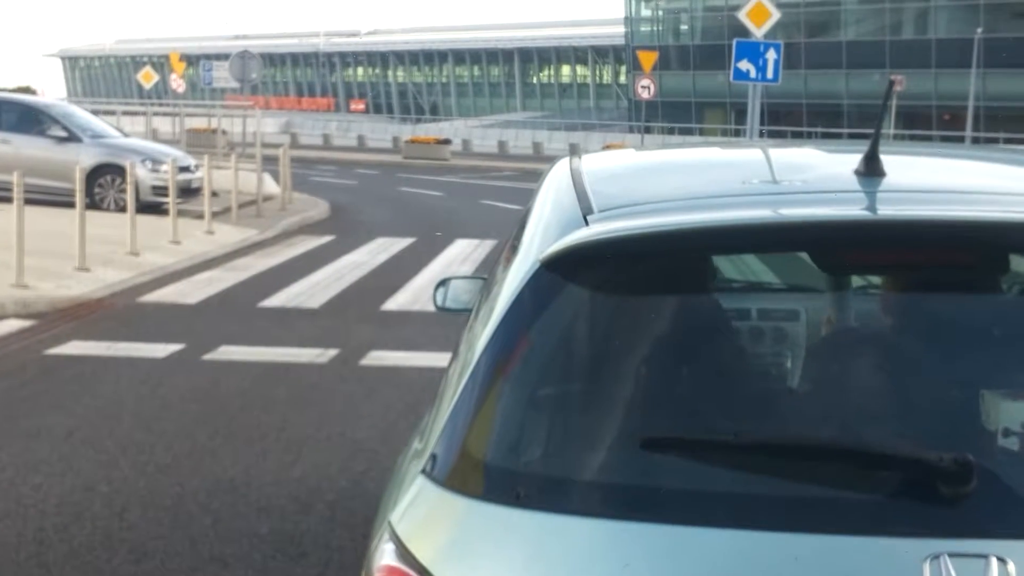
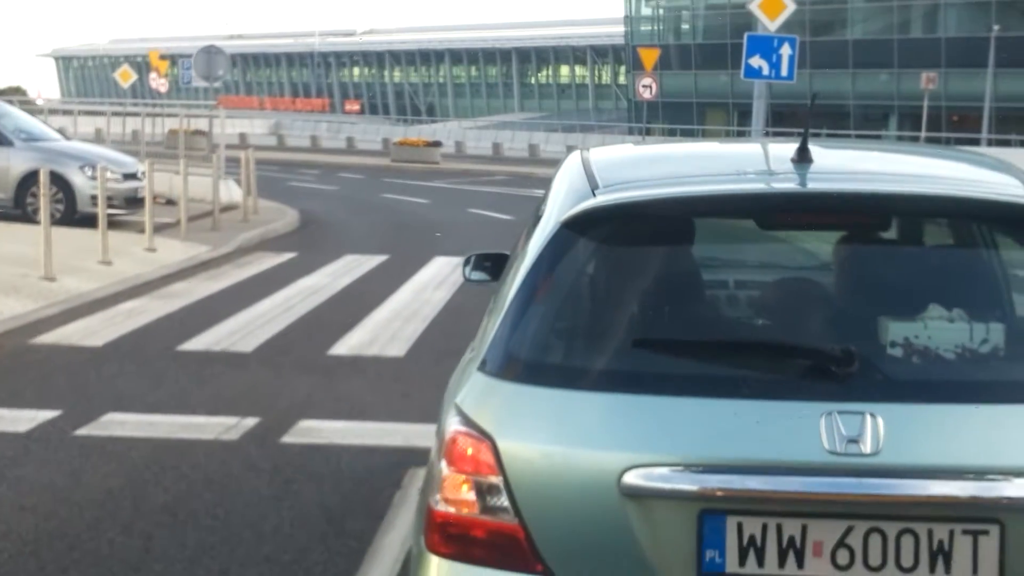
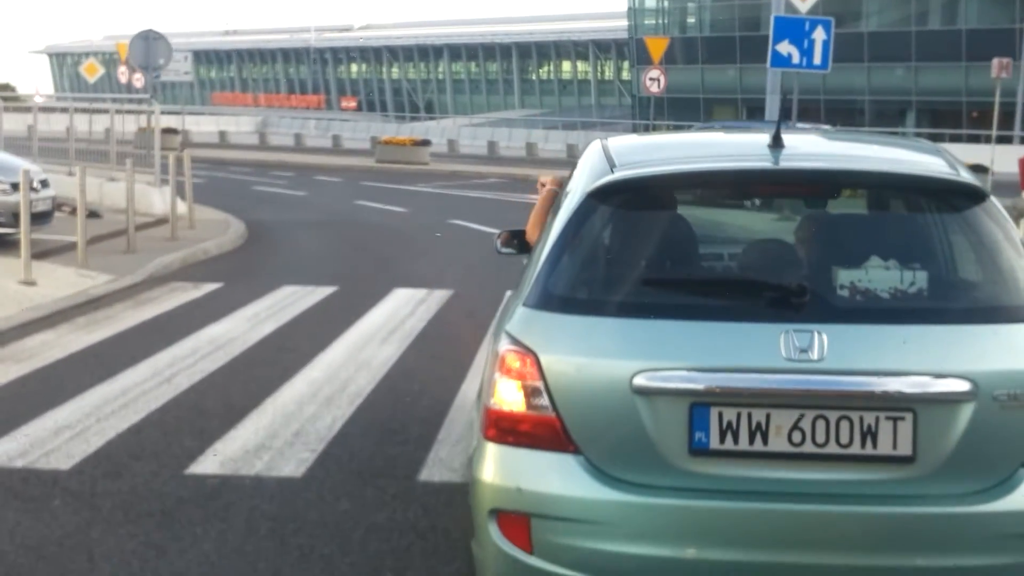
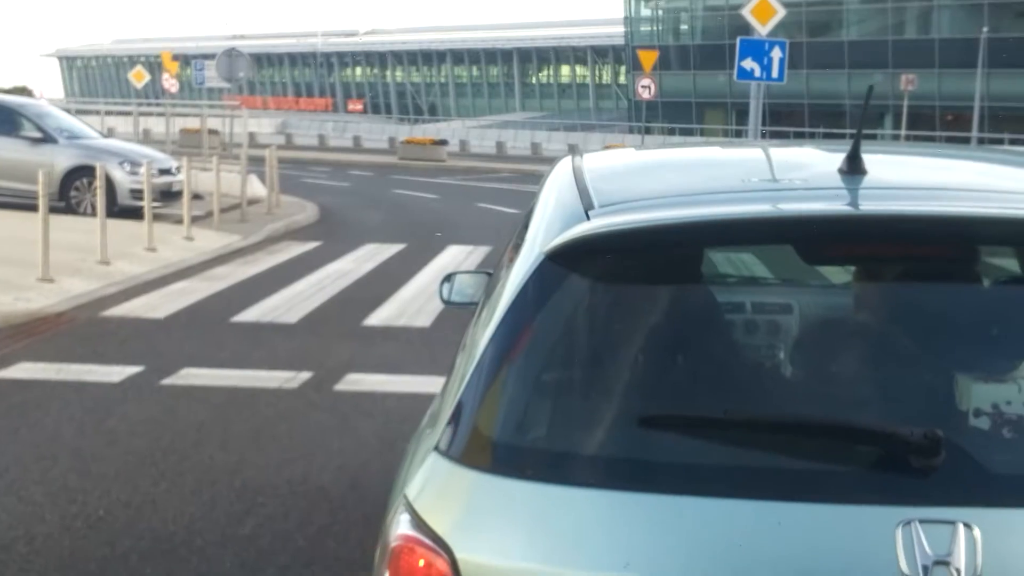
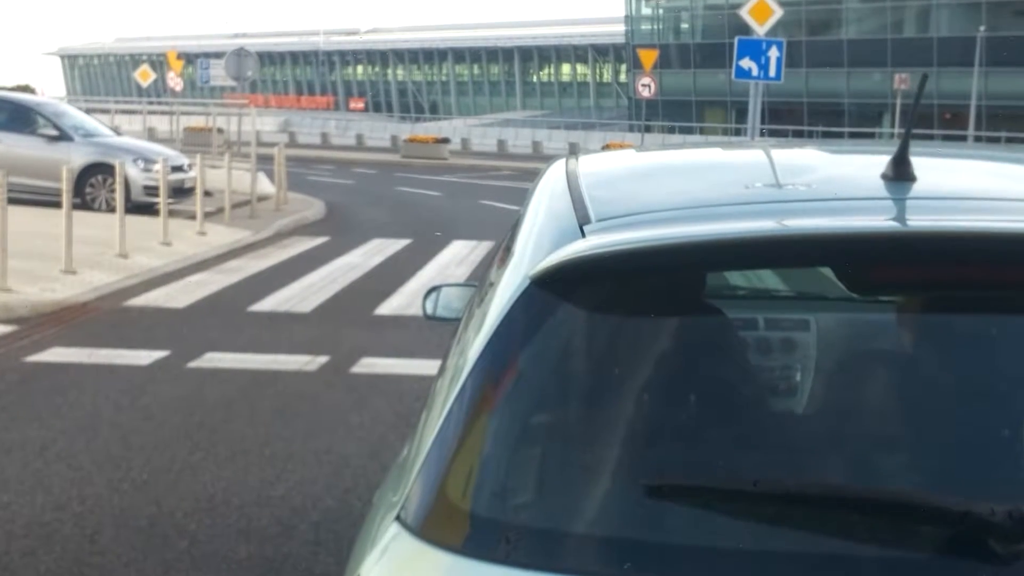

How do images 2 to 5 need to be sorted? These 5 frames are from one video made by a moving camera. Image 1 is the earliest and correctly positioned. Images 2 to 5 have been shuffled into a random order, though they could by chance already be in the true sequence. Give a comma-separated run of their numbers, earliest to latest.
5, 4, 2, 3
